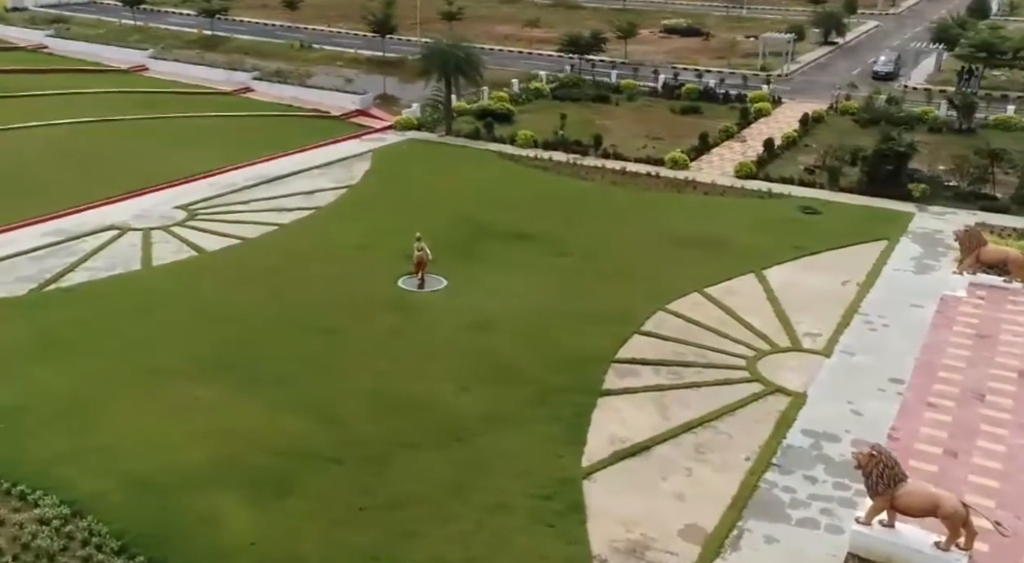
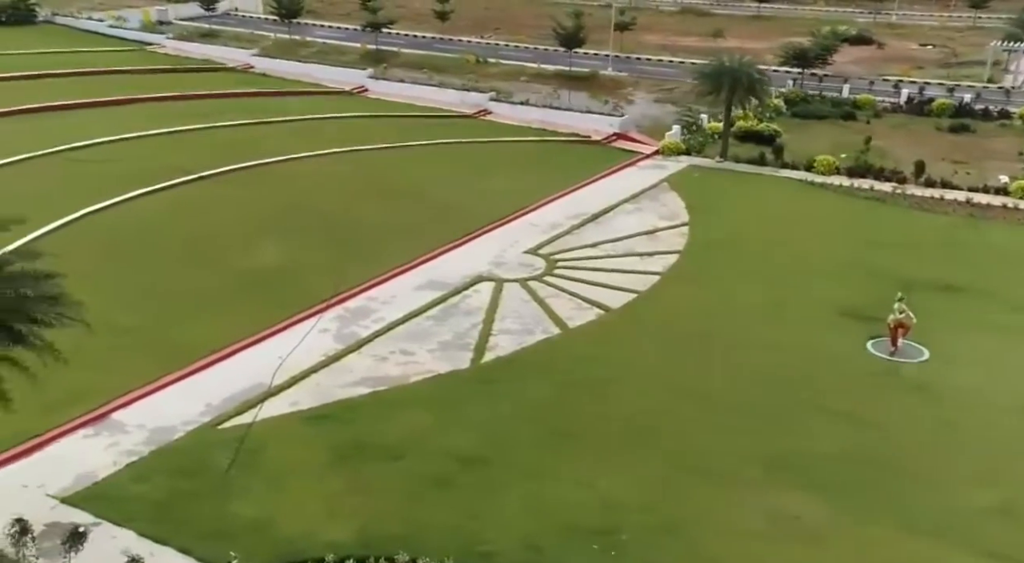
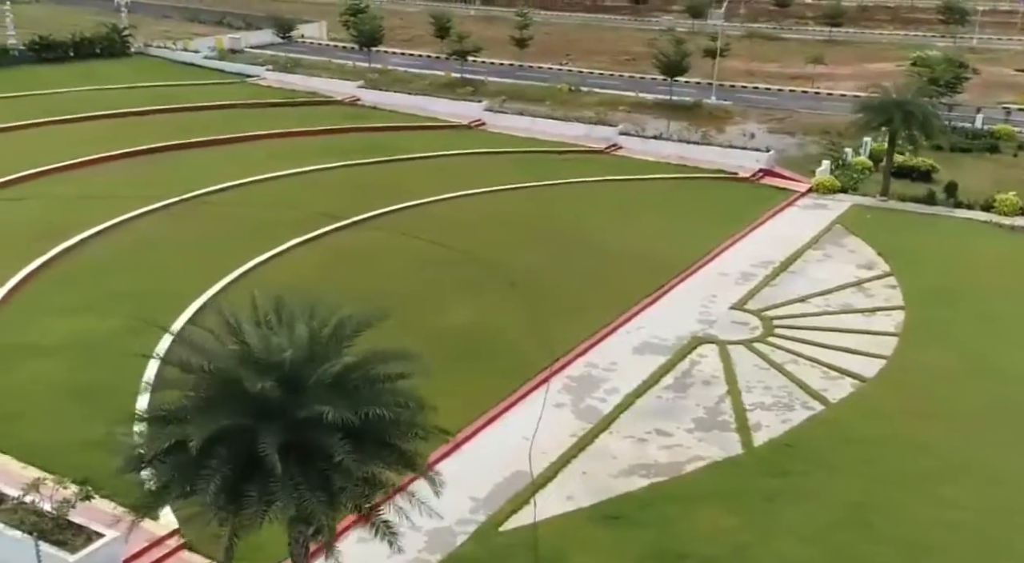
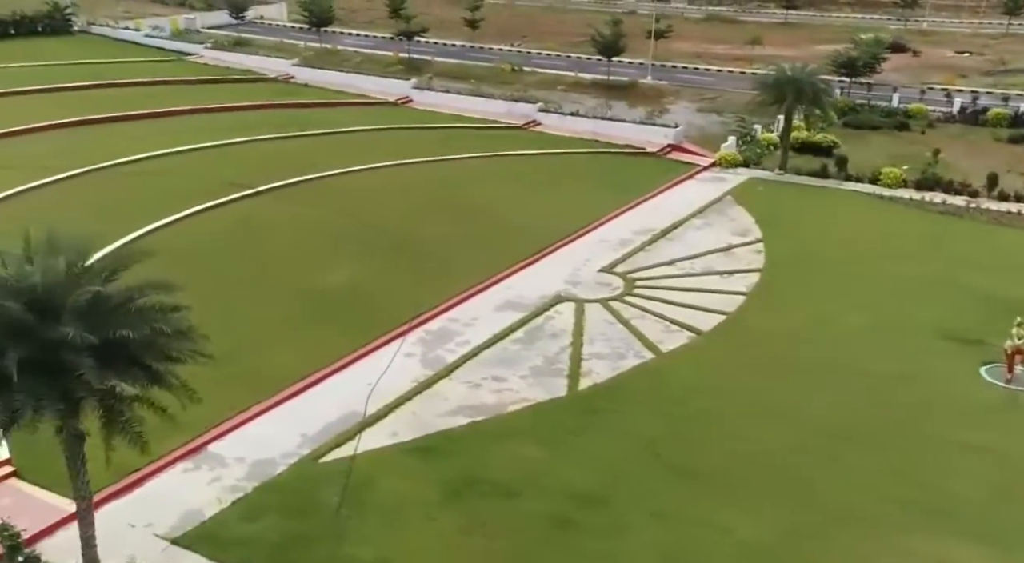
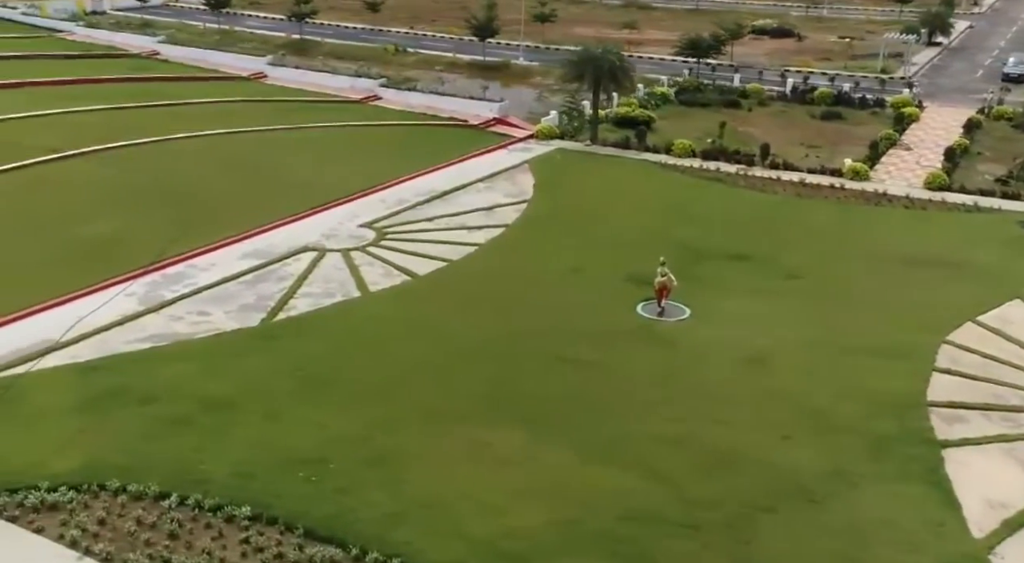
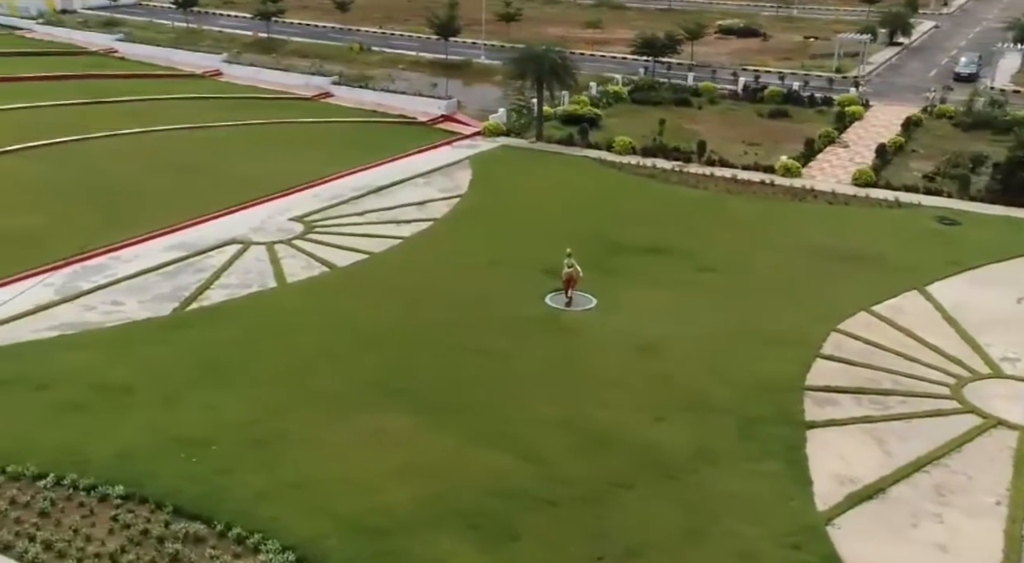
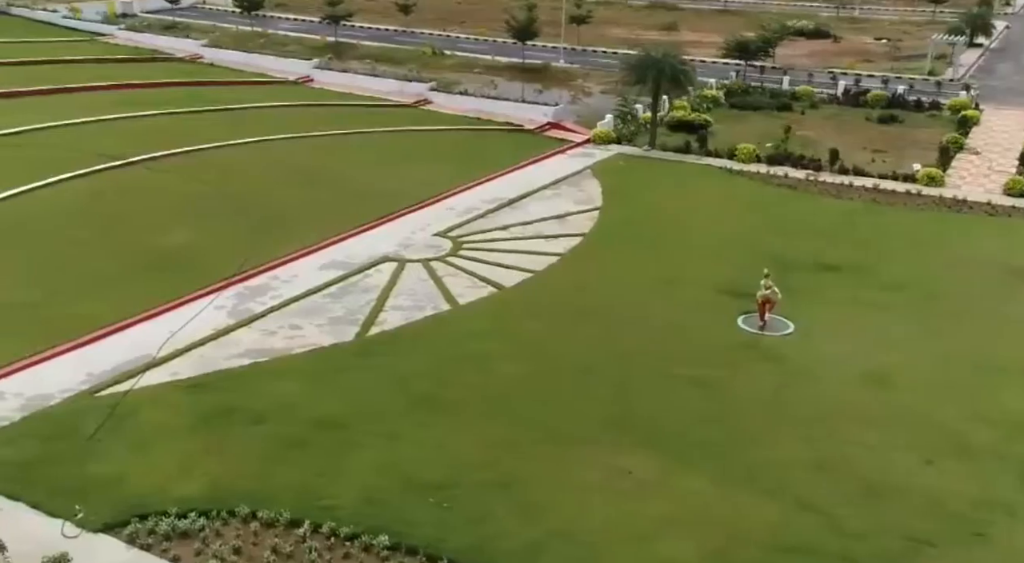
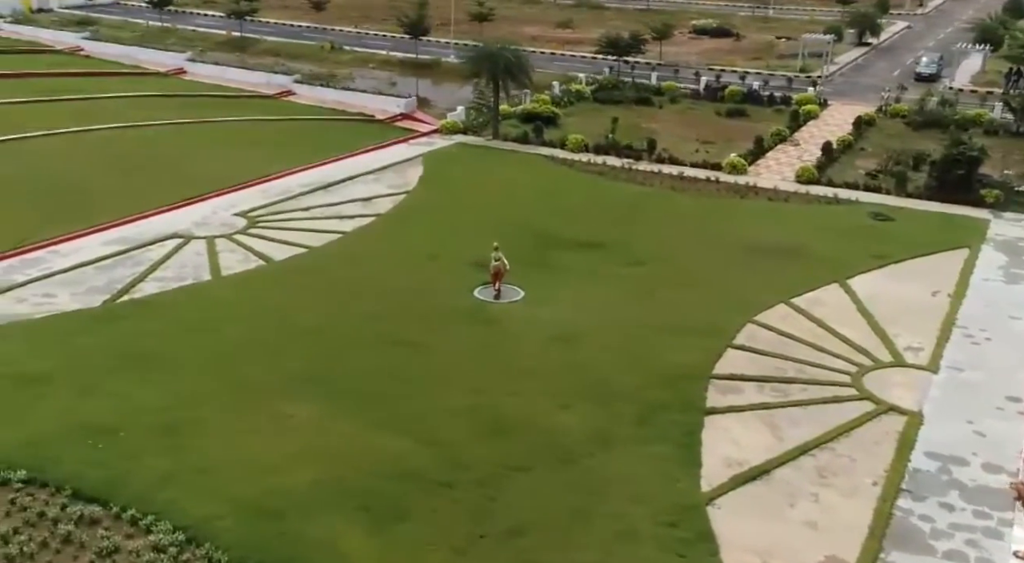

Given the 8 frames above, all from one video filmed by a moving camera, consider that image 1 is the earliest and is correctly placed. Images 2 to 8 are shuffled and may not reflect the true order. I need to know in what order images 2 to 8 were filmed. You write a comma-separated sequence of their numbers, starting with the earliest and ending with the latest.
8, 6, 5, 7, 2, 4, 3
